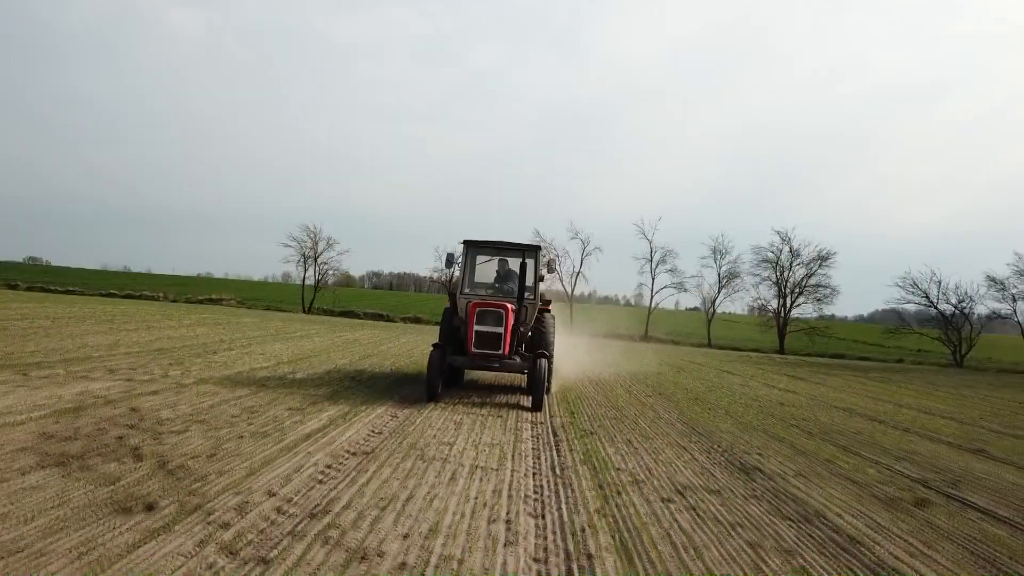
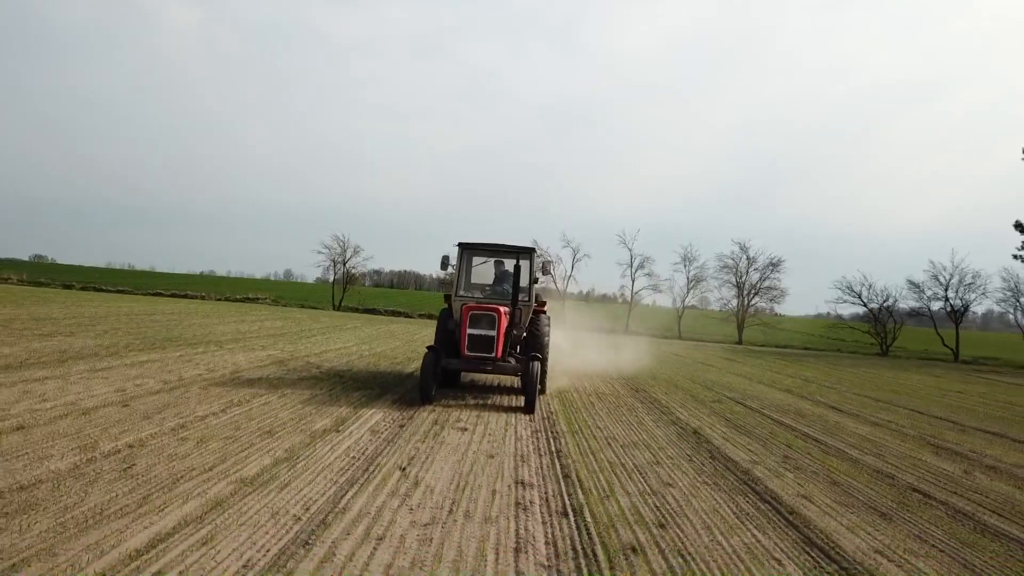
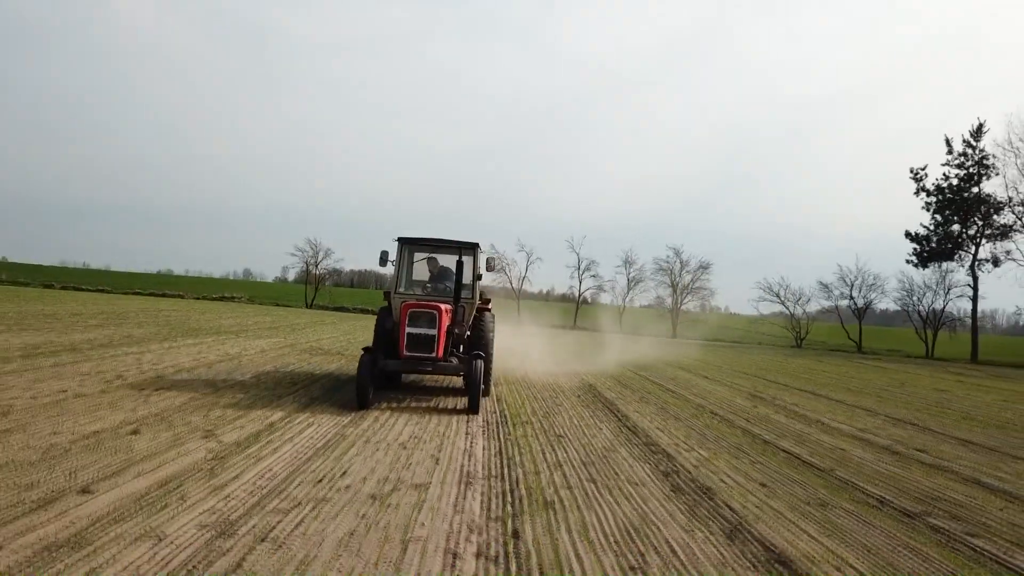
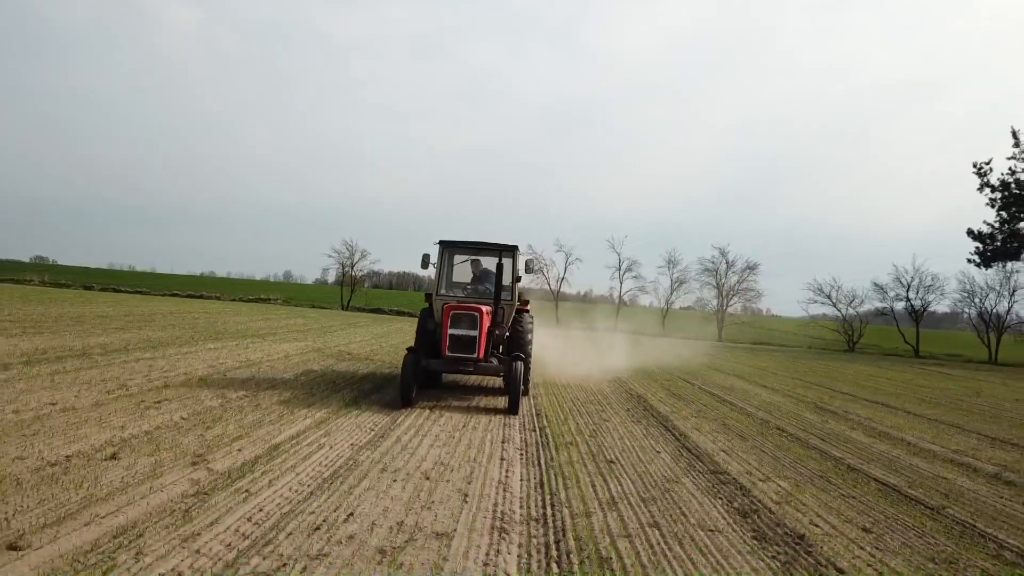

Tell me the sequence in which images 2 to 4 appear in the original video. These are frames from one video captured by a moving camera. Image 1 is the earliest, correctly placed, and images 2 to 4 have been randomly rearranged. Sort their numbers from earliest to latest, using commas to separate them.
2, 4, 3
